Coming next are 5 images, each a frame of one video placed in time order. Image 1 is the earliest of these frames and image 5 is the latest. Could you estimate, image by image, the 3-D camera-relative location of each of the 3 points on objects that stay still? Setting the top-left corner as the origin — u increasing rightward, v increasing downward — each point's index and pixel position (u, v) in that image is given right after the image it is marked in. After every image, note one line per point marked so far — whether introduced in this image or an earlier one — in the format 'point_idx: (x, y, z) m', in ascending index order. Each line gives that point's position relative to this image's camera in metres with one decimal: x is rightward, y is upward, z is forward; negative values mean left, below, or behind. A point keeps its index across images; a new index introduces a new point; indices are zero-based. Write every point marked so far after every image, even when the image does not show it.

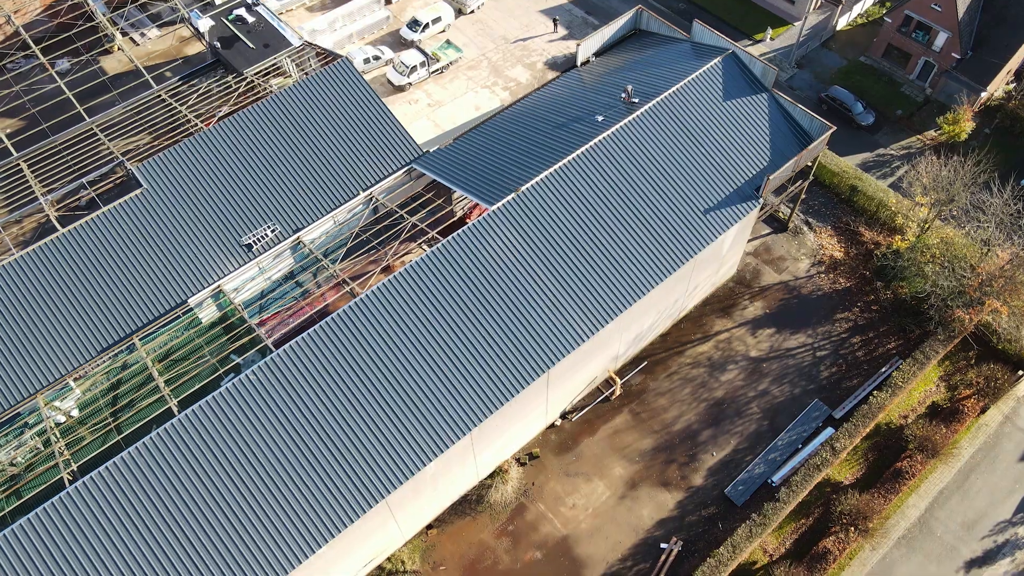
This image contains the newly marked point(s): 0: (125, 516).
0: (-10.0, -5.9, +18.8) m
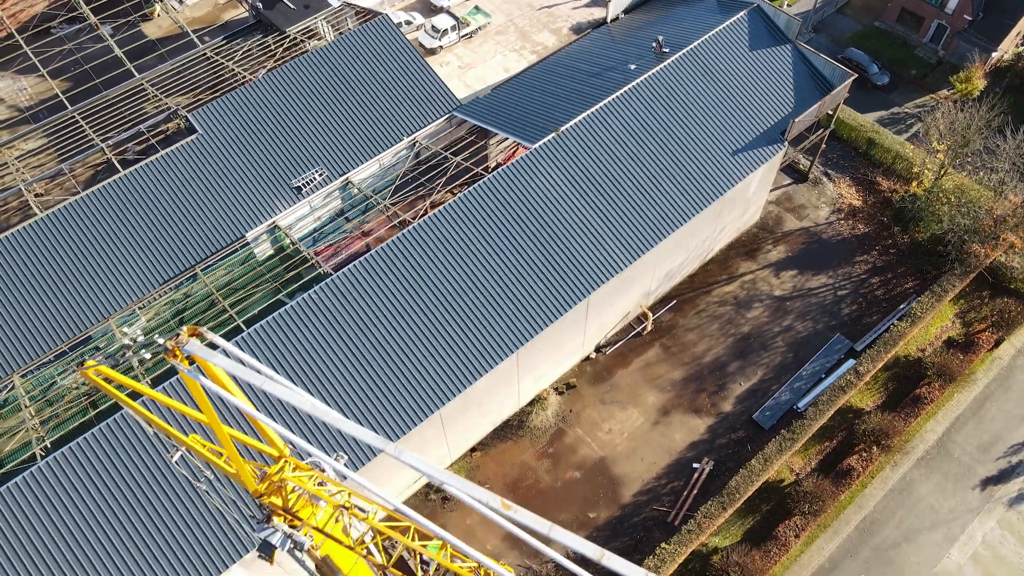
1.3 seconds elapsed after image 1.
0: (-8.7, -3.7, +20.2) m
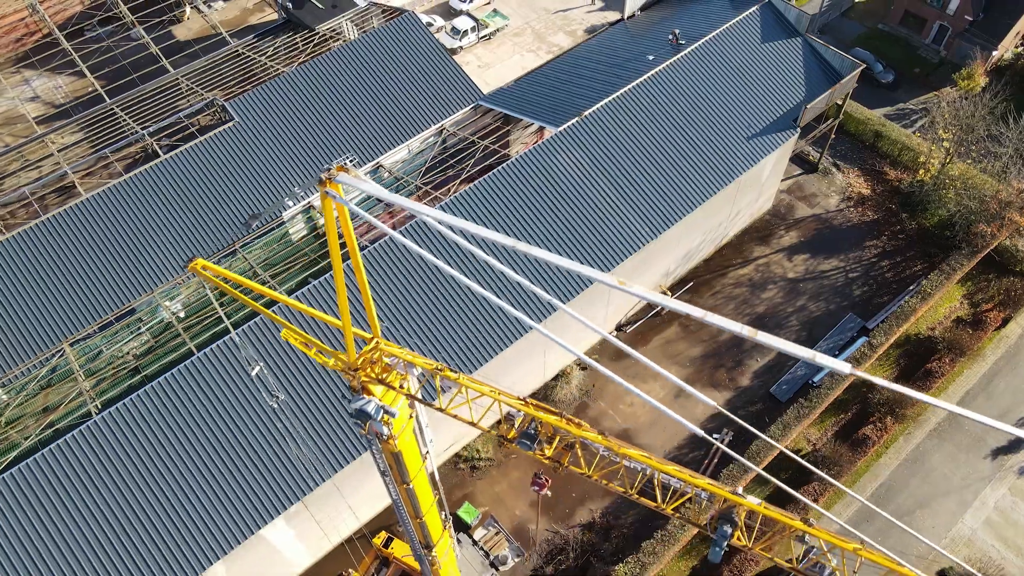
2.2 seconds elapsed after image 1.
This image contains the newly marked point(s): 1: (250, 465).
0: (-7.8, -2.8, +21.1) m
1: (-7.1, -4.8, +19.8) m
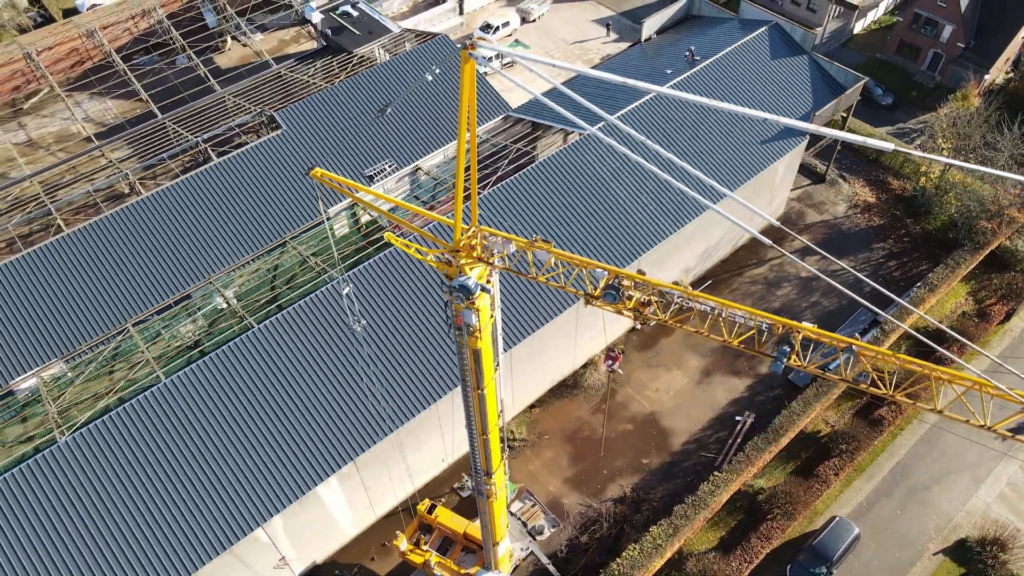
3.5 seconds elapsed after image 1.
0: (-6.7, -2.1, +22.6) m
1: (-5.9, -4.1, +21.1) m
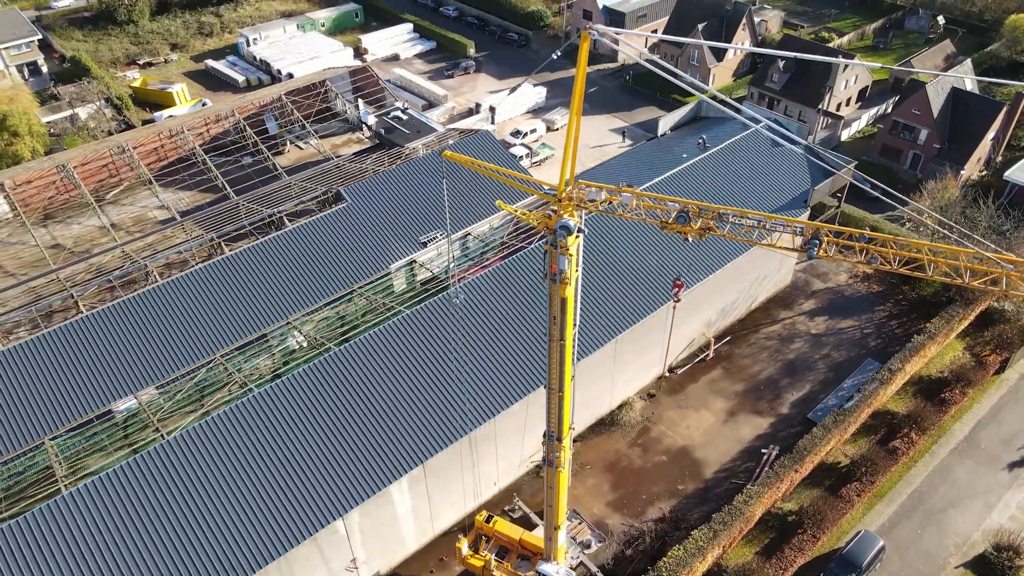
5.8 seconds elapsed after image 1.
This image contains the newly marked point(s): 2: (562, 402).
0: (-5.0, -3.1, +25.4) m
1: (-4.2, -4.7, +23.6) m
2: (+1.2, -2.8, +18.1) m
